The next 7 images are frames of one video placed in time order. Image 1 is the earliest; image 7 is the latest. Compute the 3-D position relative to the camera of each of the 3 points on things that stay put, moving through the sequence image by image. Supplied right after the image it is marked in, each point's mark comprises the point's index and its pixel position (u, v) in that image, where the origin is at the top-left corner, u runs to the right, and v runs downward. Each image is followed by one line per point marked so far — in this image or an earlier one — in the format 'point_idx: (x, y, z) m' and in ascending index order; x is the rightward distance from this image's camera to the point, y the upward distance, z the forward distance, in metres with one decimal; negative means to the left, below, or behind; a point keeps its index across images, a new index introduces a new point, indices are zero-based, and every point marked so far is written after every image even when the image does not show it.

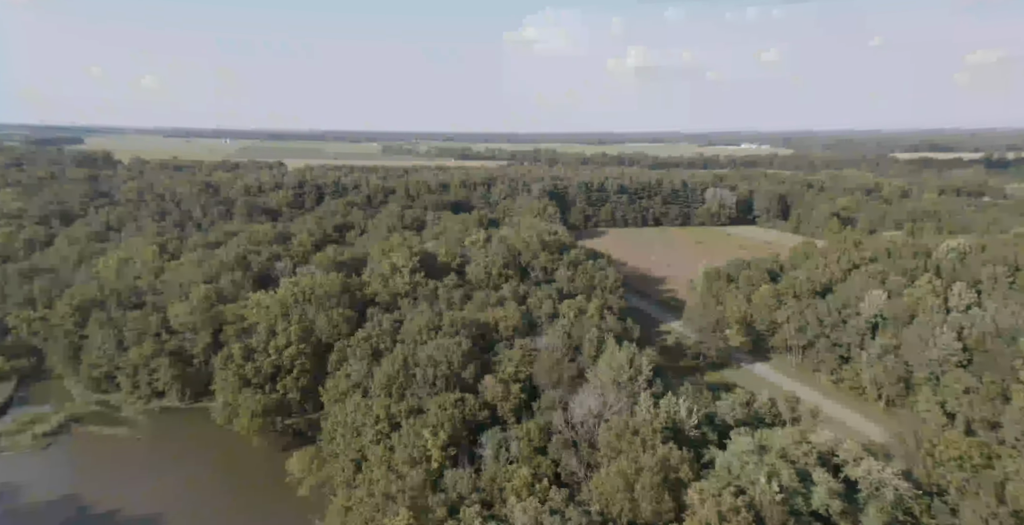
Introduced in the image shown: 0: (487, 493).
0: (-0.7, -6.6, +19.6) m
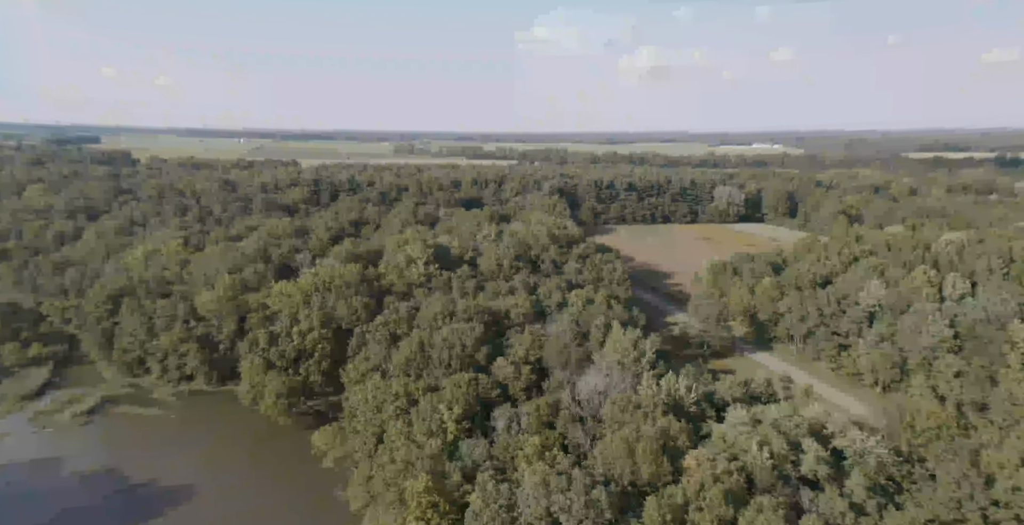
0: (-0.4, -6.1, +21.2) m
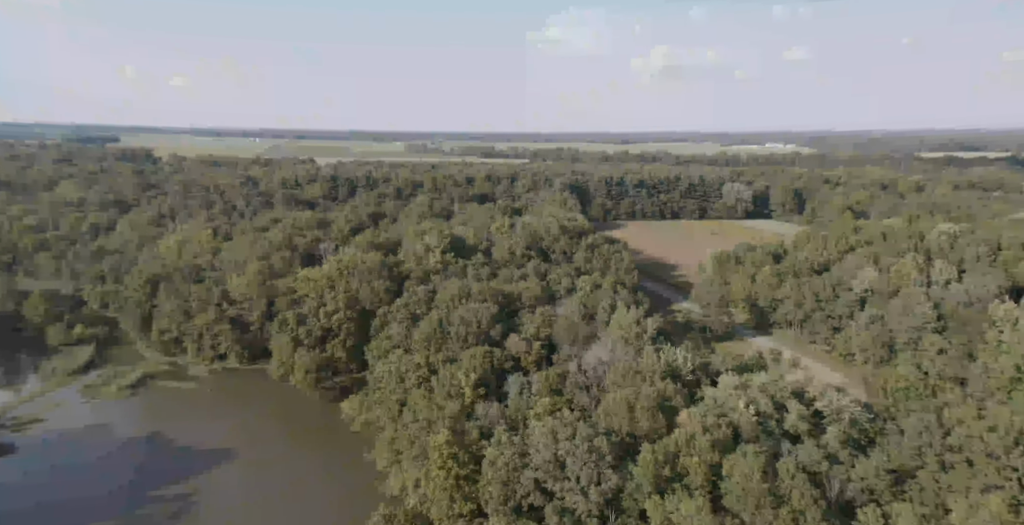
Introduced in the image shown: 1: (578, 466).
0: (0.0, -5.4, +23.5) m
1: (+1.9, -5.8, +19.1) m
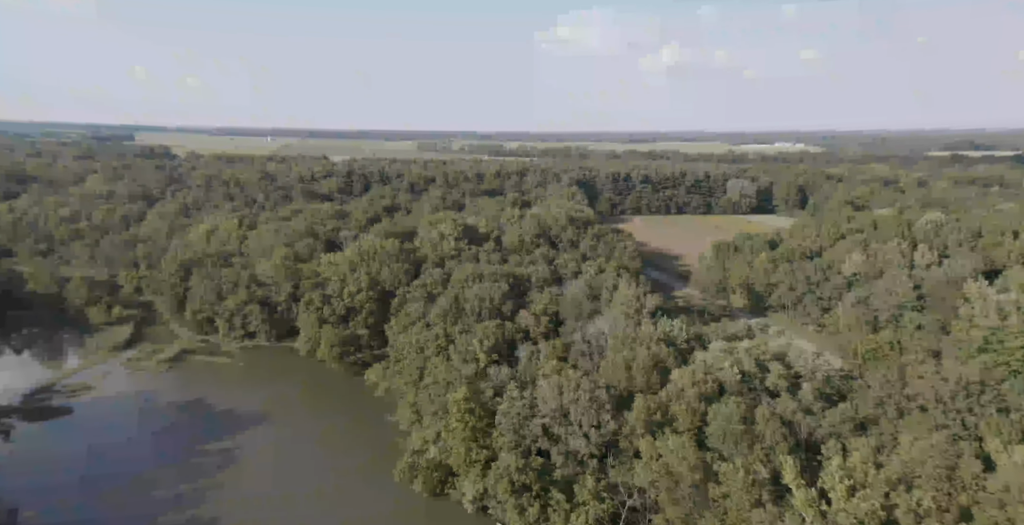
0: (+0.4, -4.5, +26.2) m
1: (+2.2, -4.9, +21.8) m
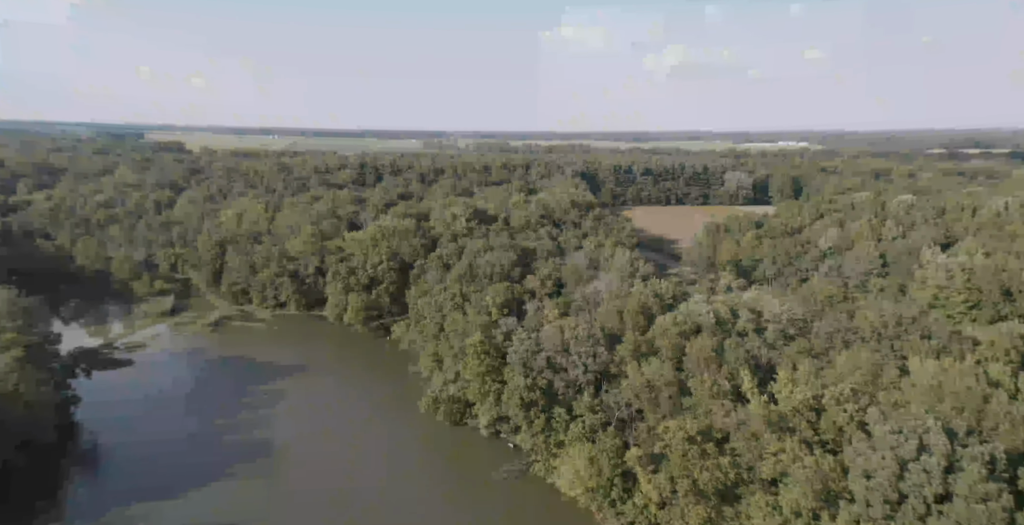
0: (+0.8, -2.8, +30.4) m
1: (+2.6, -3.3, +26.0) m
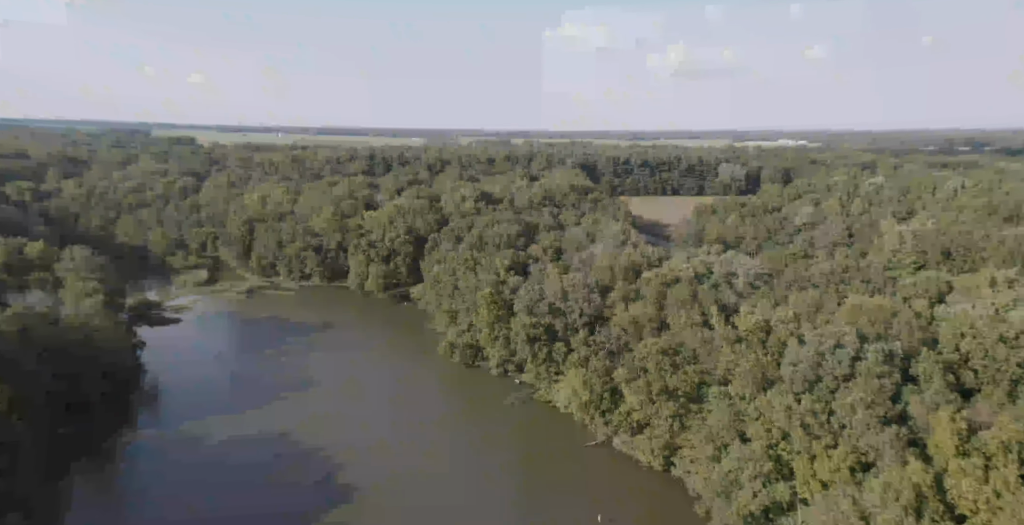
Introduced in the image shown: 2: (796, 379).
0: (+1.1, -1.0, +35.0) m
1: (+2.9, -1.5, +30.6) m
2: (+8.1, -3.3, +19.5) m
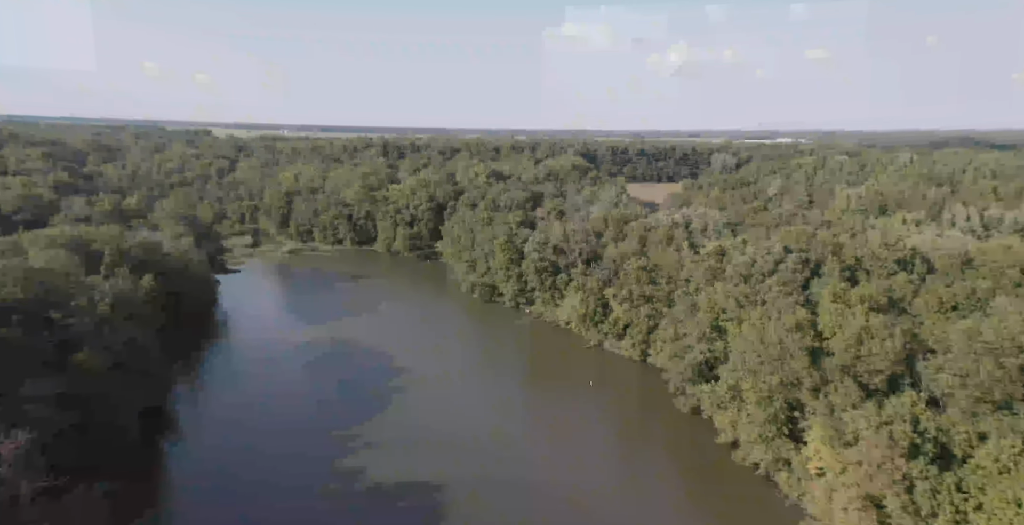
0: (+1.7, +1.8, +42.1) m
1: (+3.5, +1.3, +37.6) m
2: (+8.7, -0.5, +26.5) m
